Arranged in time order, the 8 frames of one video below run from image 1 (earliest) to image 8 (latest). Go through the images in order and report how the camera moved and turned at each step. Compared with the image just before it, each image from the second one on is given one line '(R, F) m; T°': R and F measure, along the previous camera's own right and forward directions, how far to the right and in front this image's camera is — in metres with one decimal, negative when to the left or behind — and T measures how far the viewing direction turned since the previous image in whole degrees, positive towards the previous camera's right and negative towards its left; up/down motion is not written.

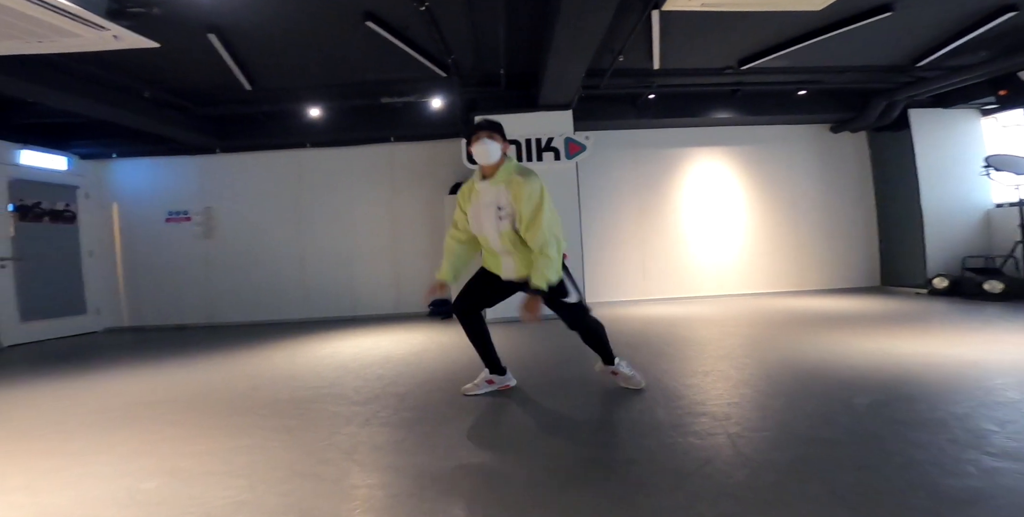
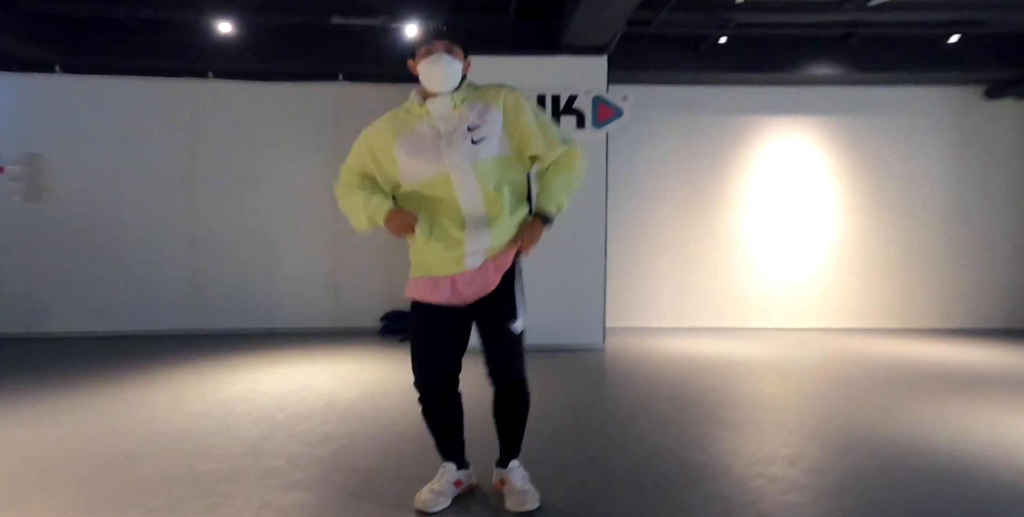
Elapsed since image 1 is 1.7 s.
(-0.3, +1.8) m; +4°
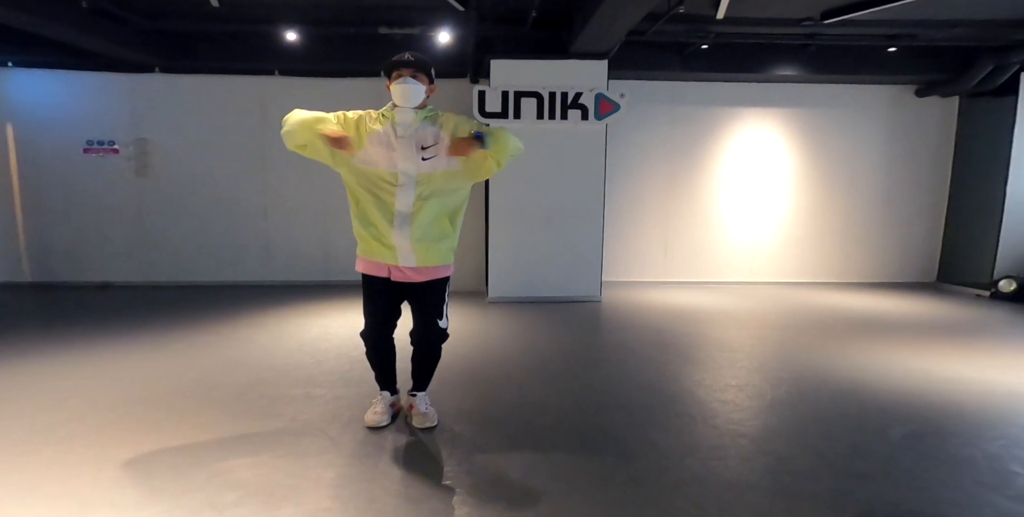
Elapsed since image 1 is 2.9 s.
(-0.1, -0.9) m; -1°
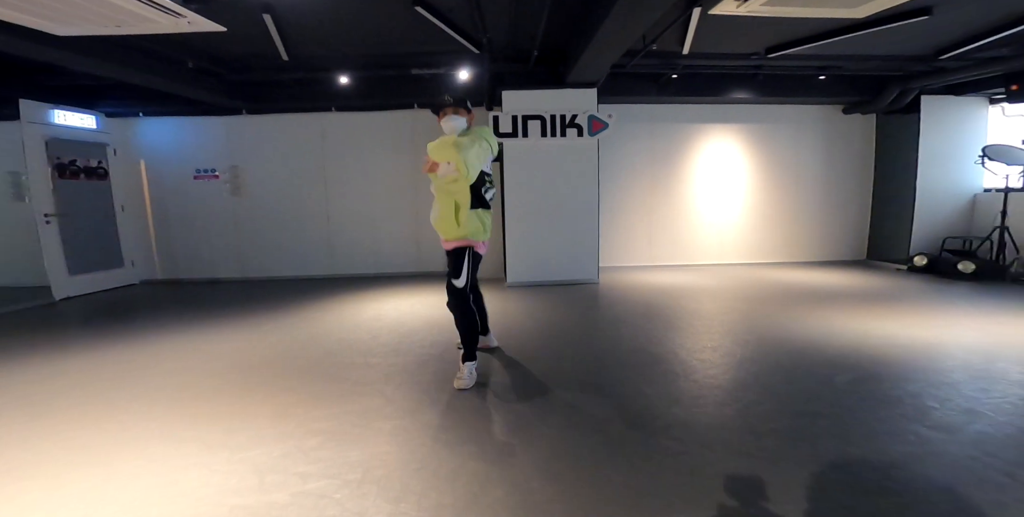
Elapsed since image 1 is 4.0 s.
(+0.1, -1.2) m; -2°
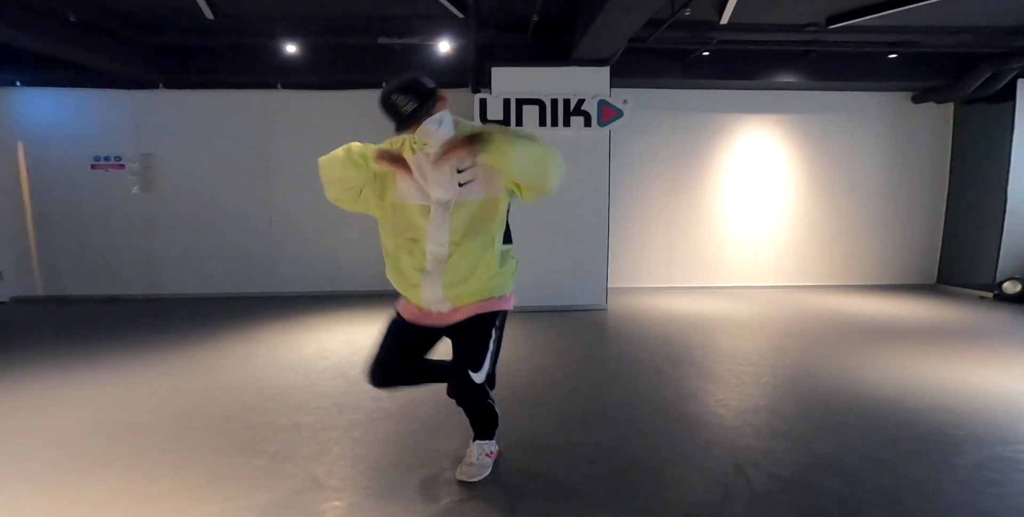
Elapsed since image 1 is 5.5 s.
(-0.1, +1.3) m; +3°
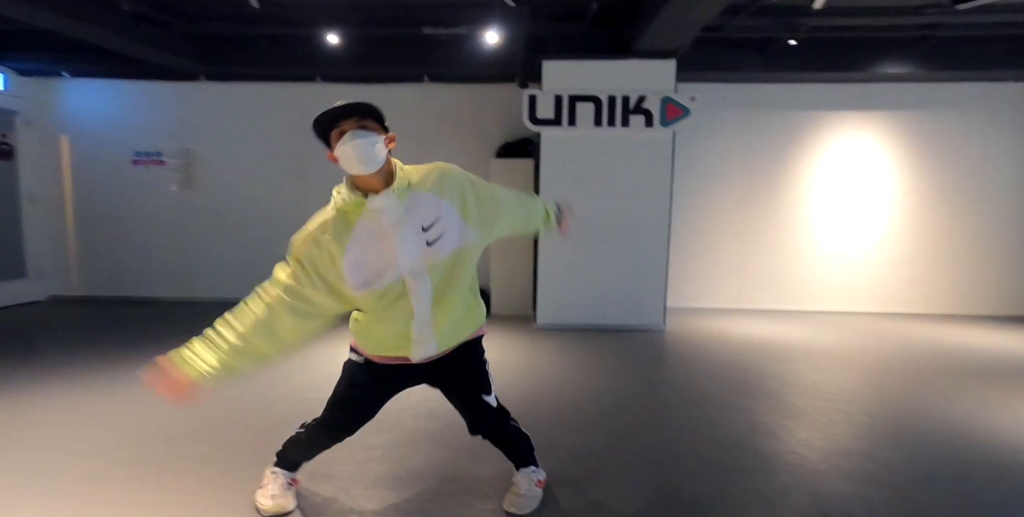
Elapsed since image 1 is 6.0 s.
(-0.1, +0.5) m; -5°
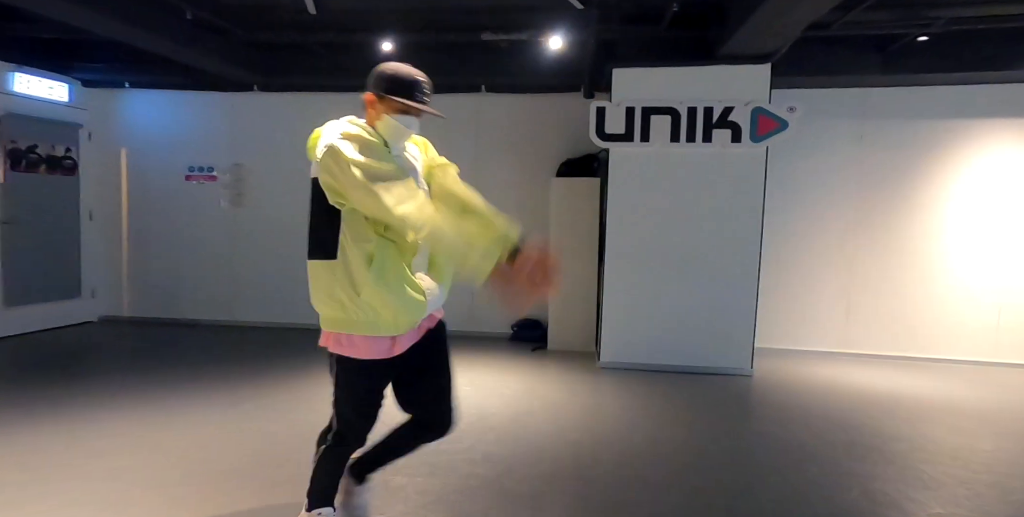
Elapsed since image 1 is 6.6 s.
(-0.2, +0.5) m; -5°
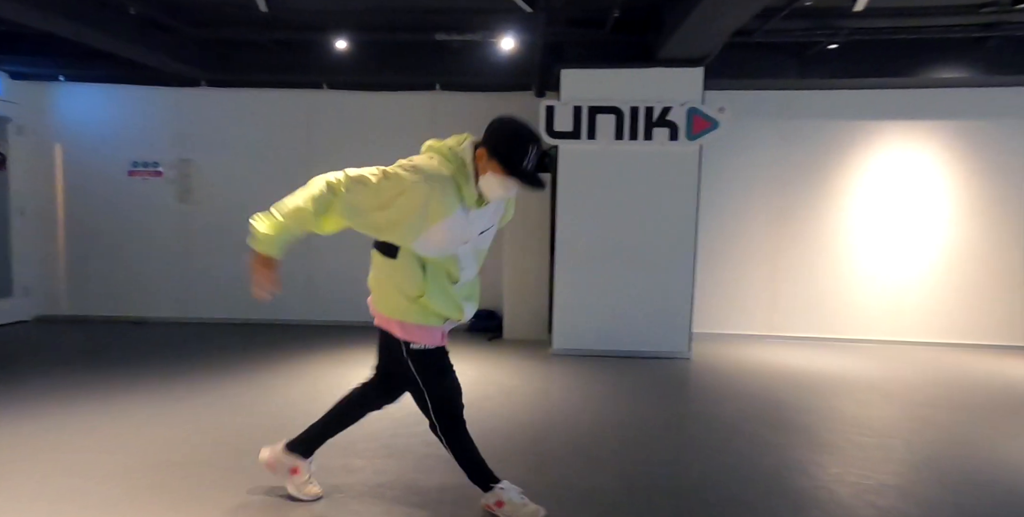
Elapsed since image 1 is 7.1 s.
(+0.1, -0.1) m; +4°
